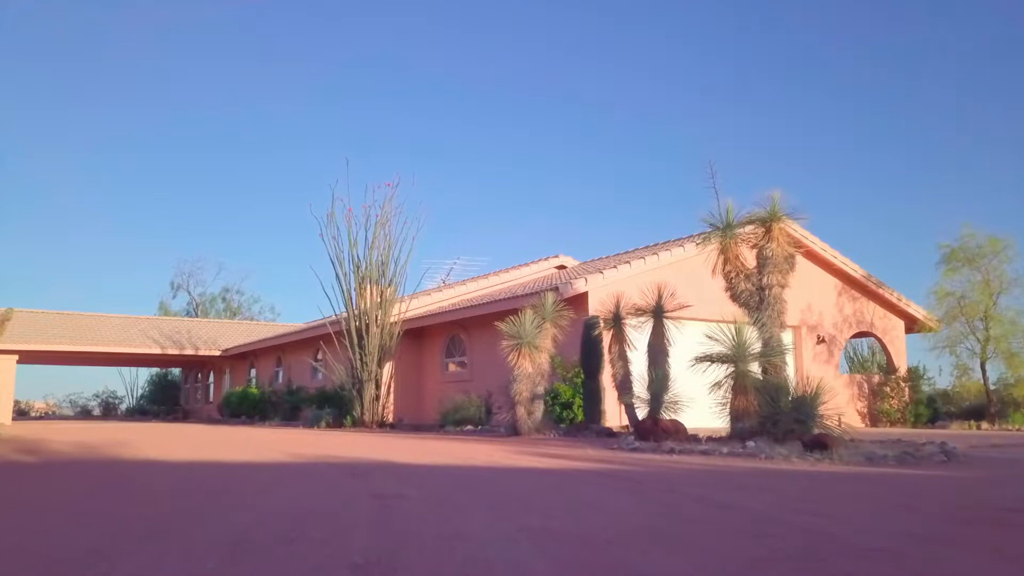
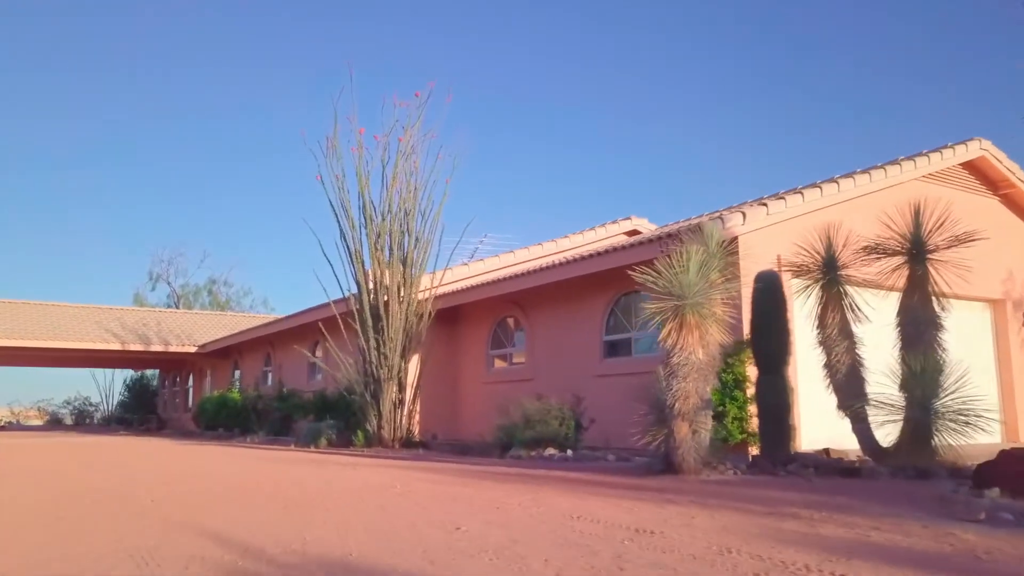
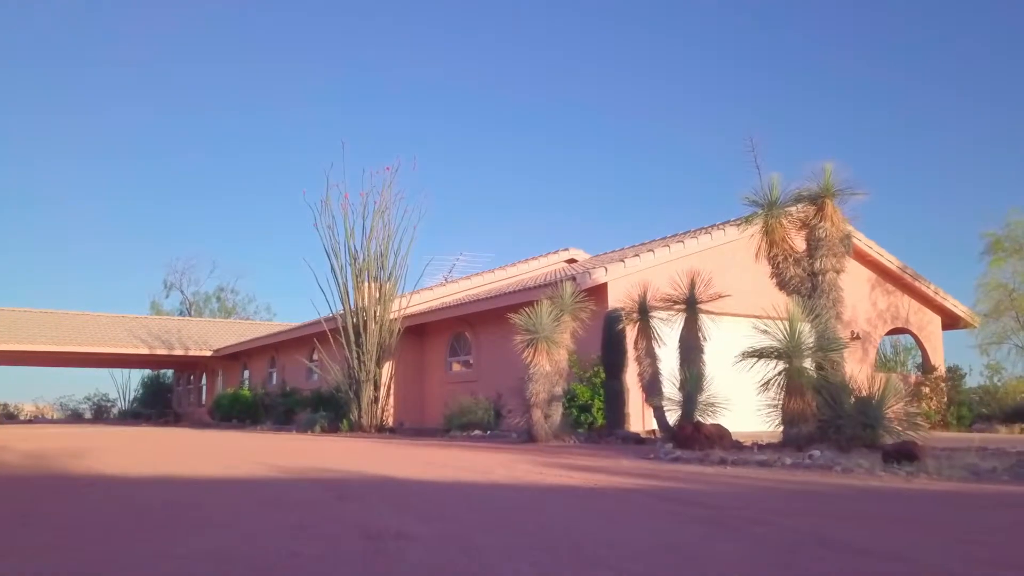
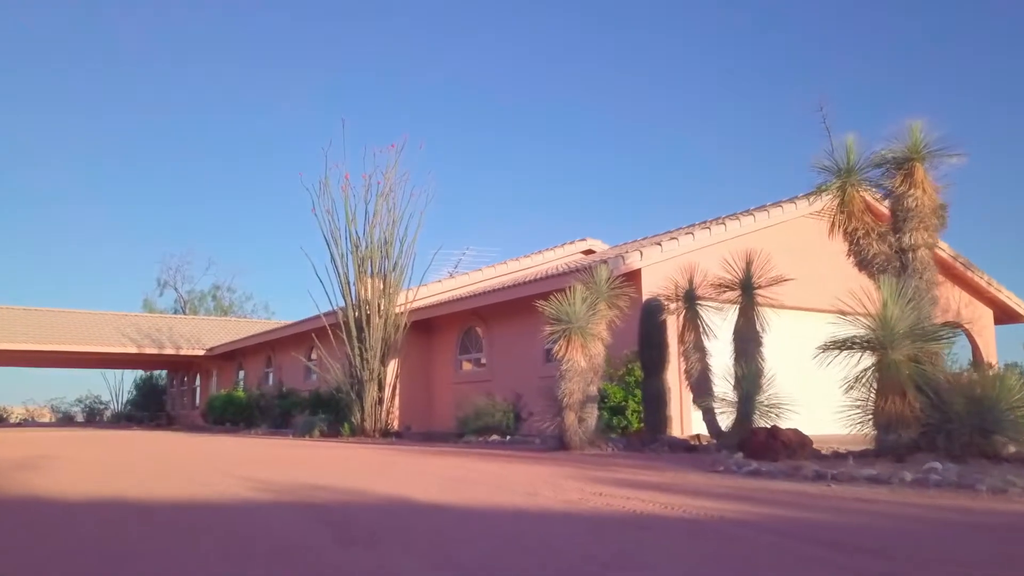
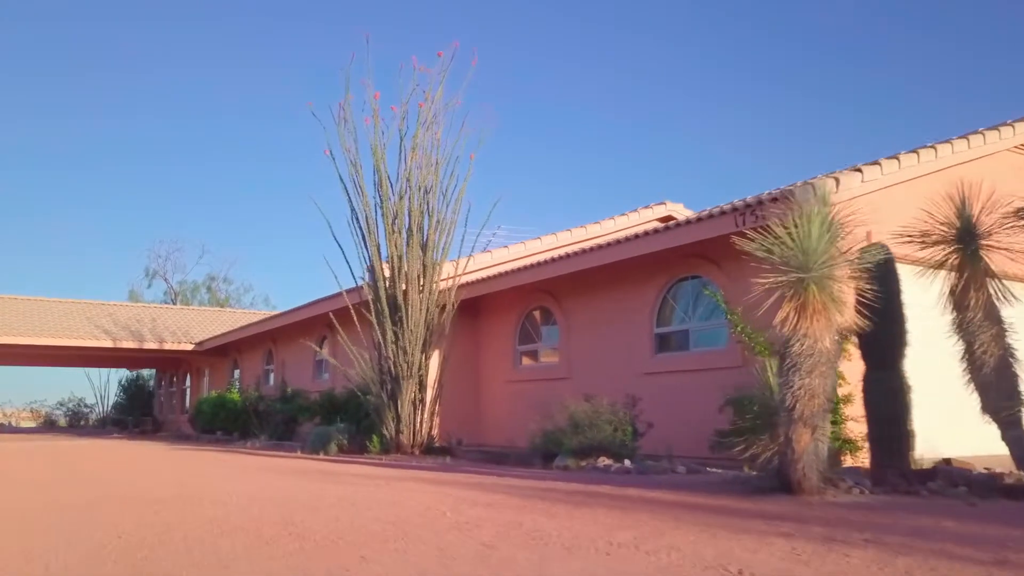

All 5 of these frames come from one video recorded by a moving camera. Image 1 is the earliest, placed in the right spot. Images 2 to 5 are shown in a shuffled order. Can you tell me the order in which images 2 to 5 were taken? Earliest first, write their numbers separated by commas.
3, 4, 2, 5
